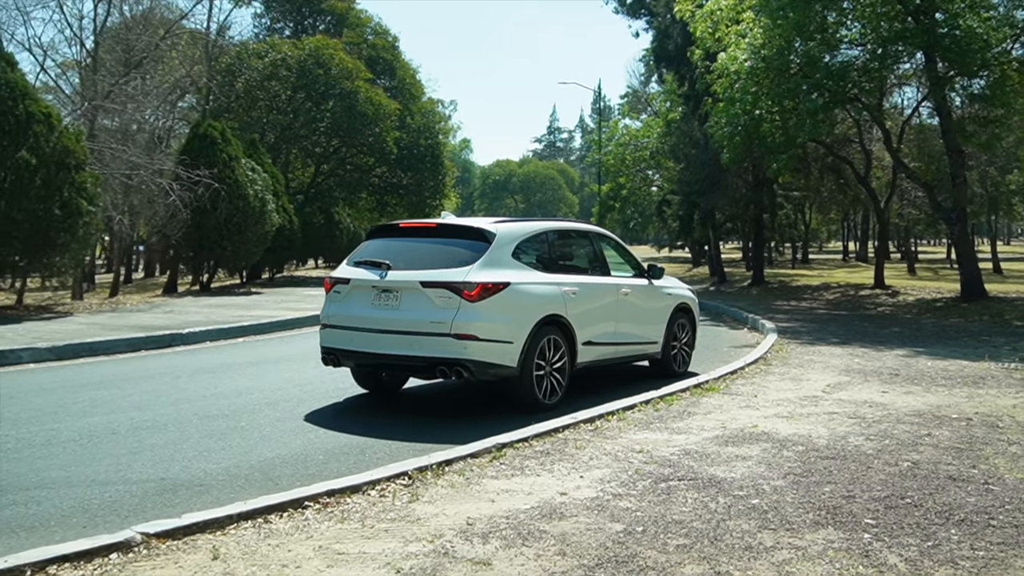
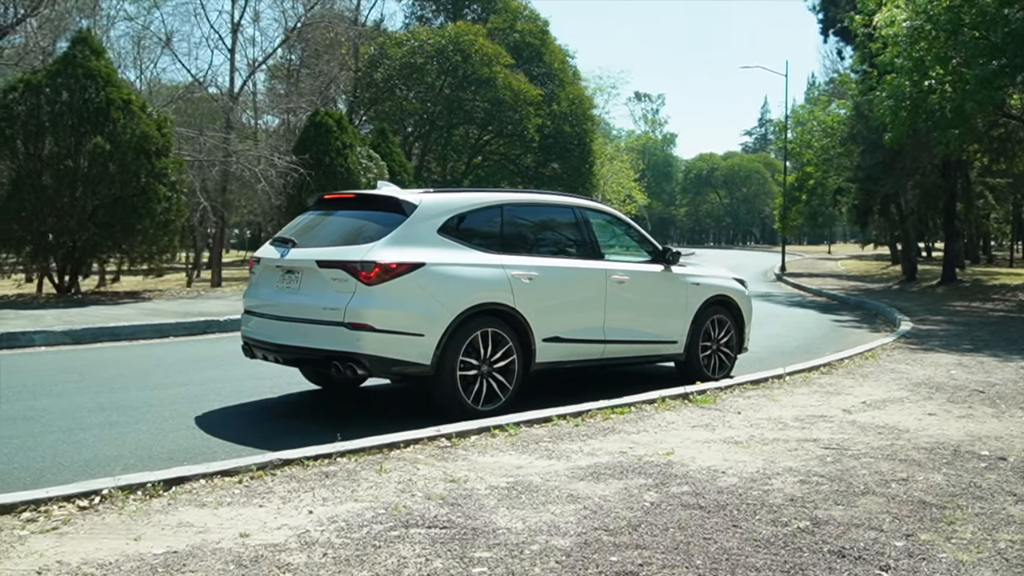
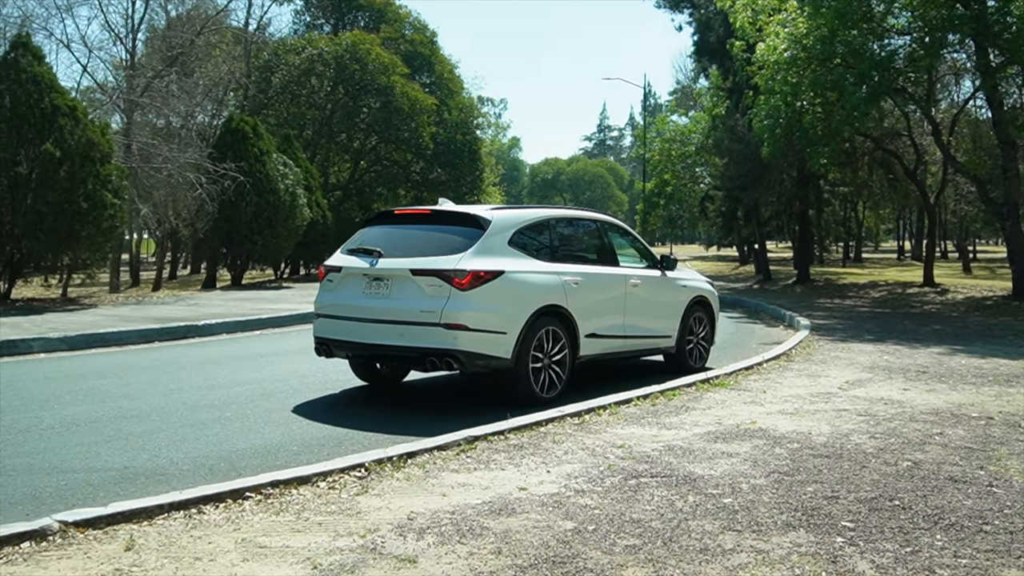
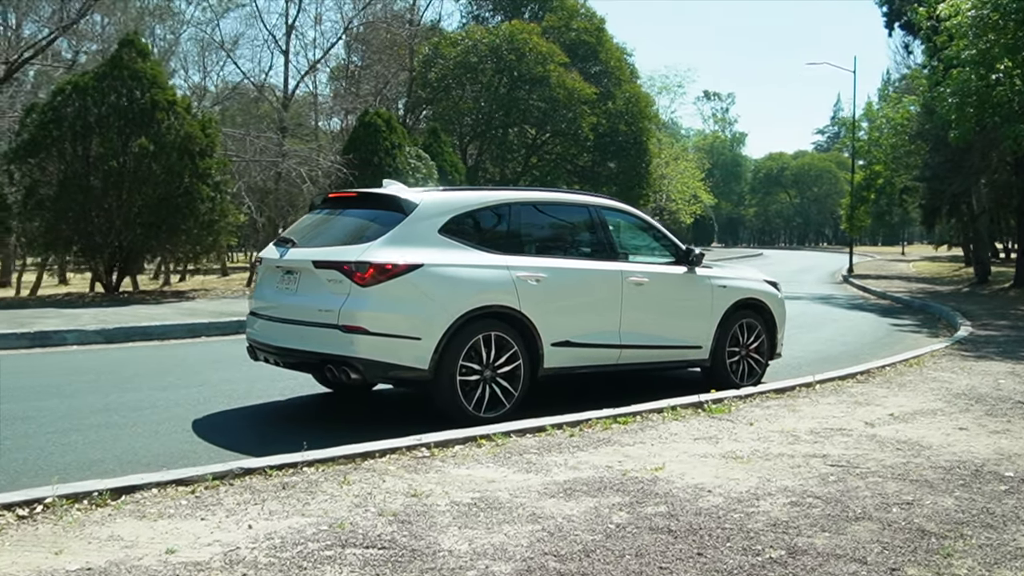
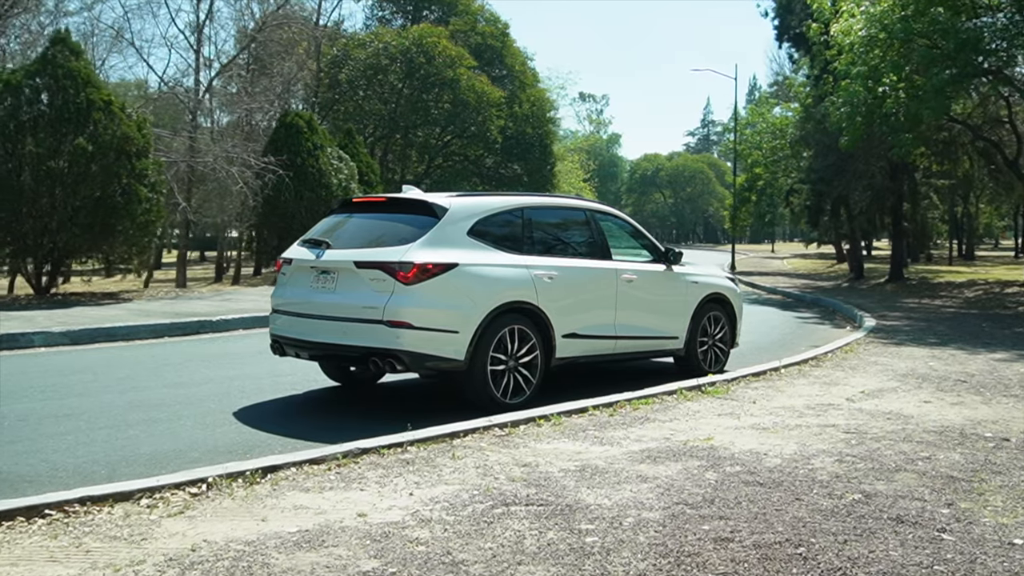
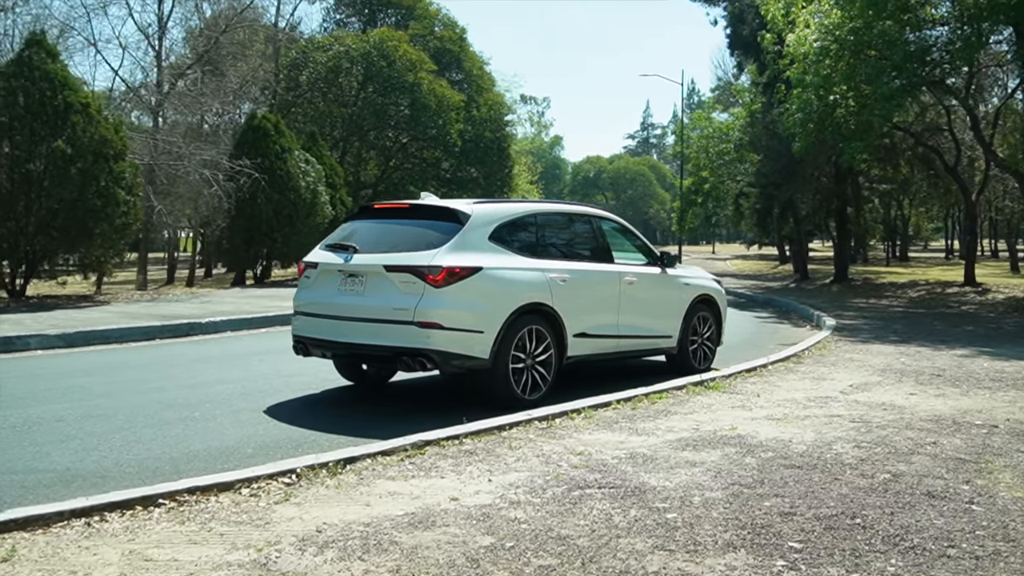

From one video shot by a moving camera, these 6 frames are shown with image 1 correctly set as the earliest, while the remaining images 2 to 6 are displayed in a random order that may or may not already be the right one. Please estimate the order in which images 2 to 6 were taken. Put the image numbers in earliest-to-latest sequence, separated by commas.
3, 6, 5, 2, 4
